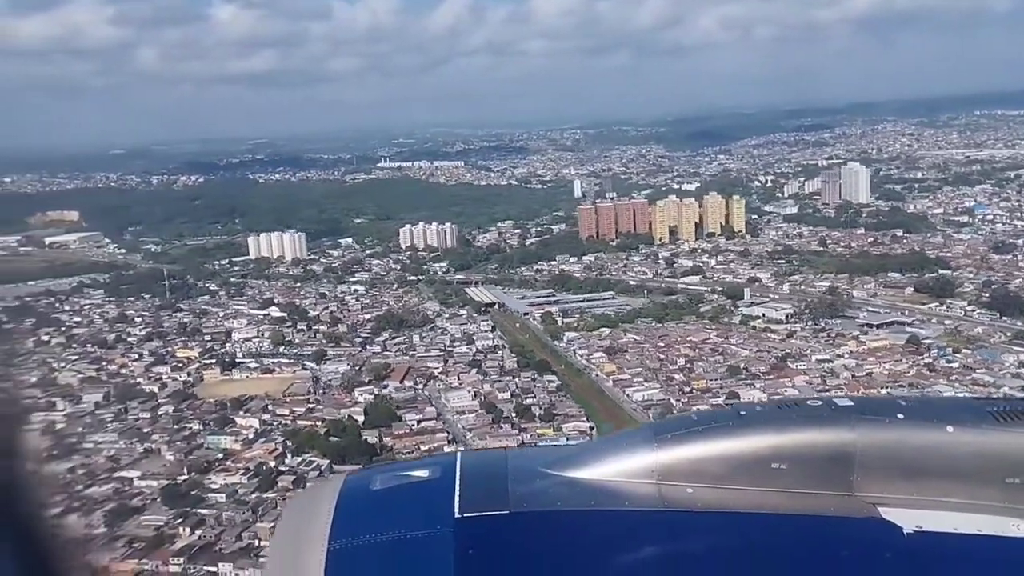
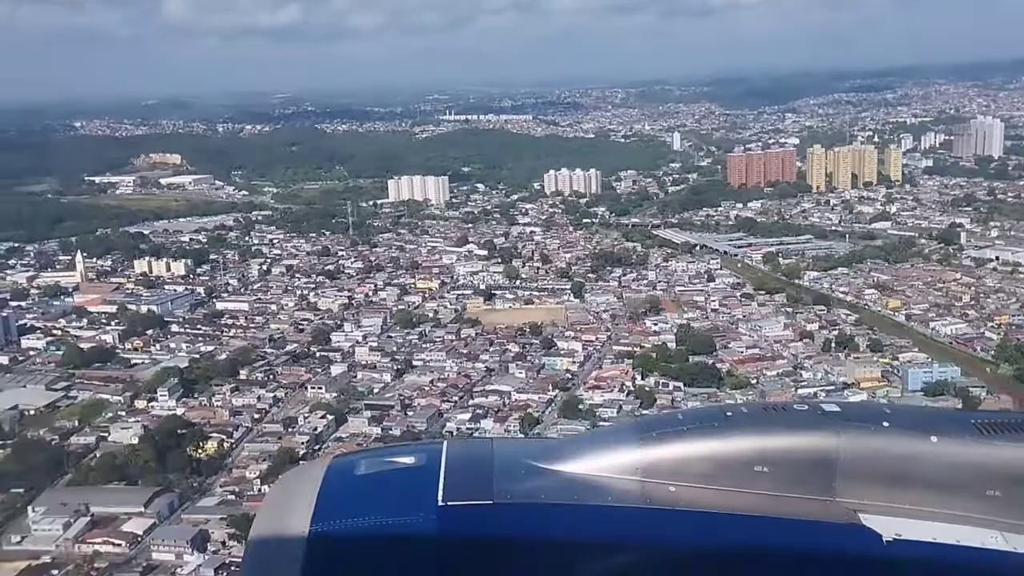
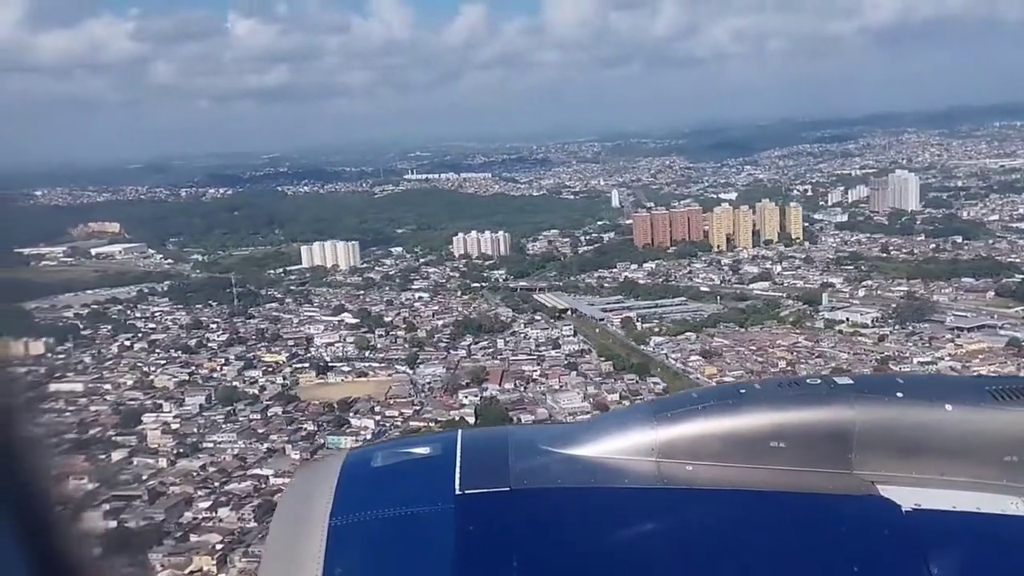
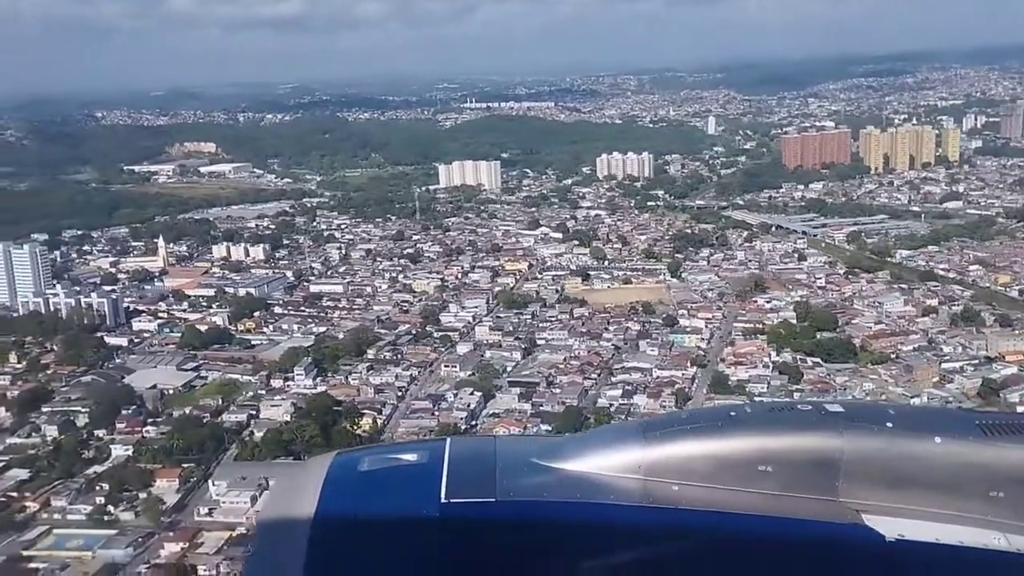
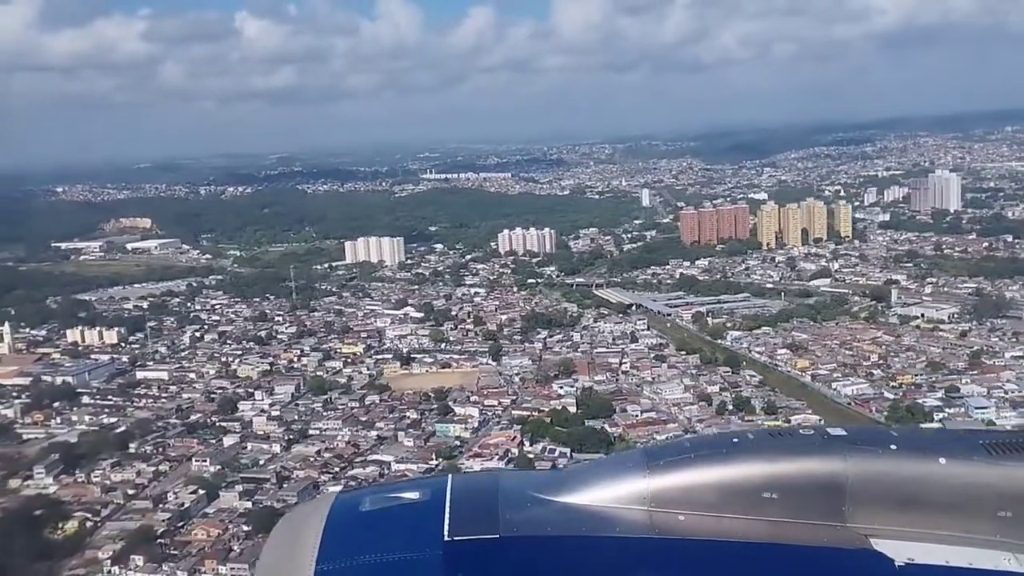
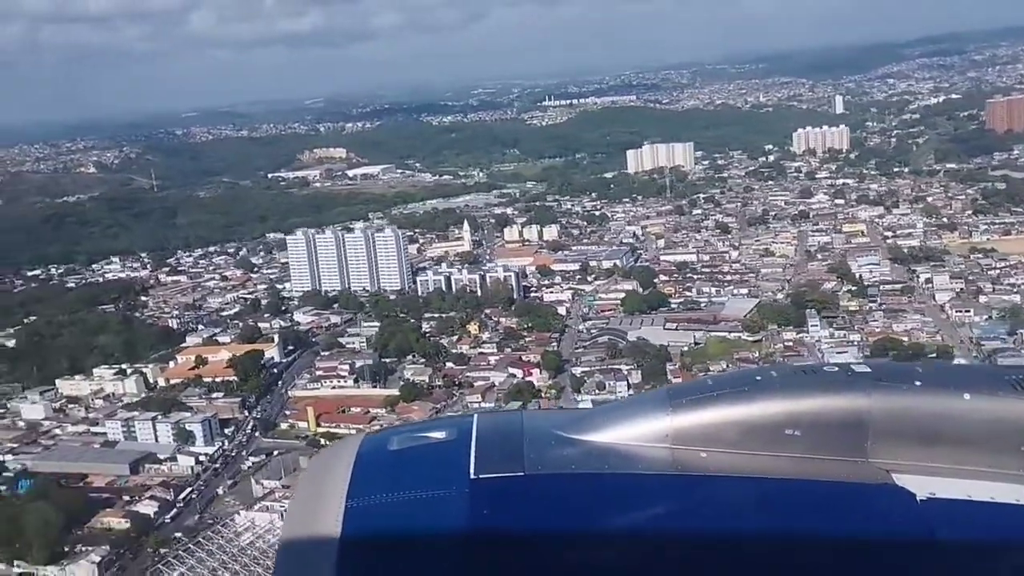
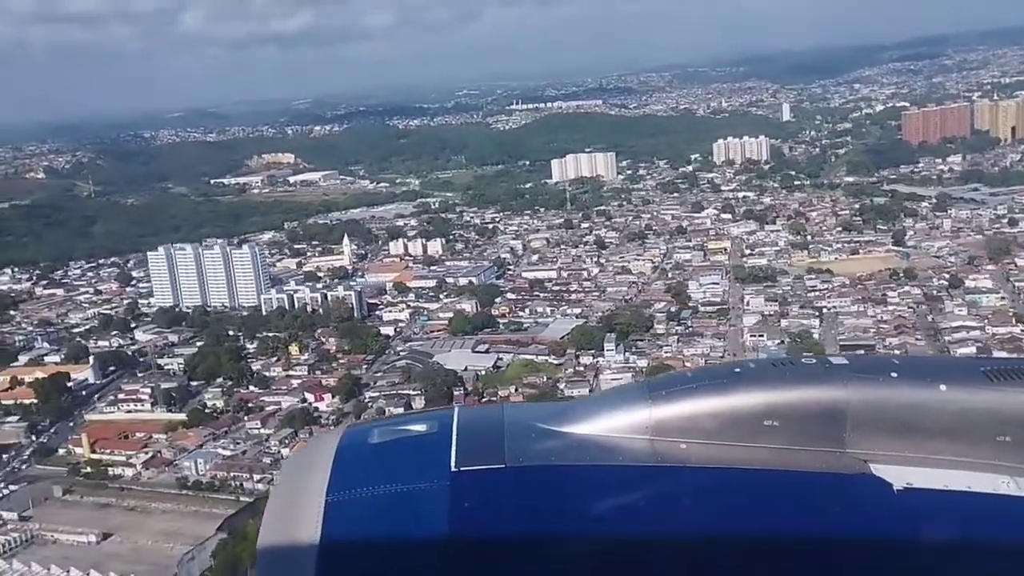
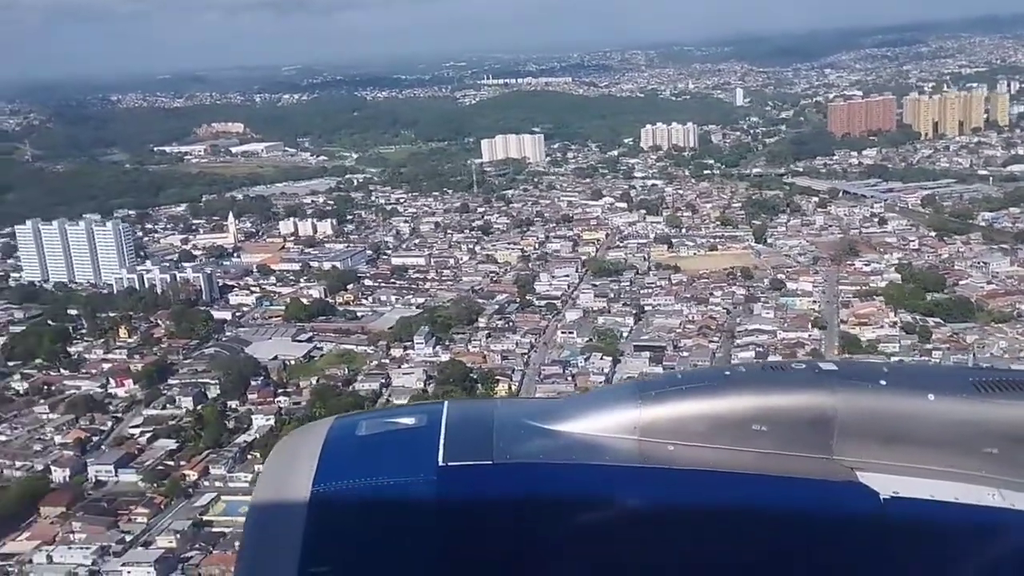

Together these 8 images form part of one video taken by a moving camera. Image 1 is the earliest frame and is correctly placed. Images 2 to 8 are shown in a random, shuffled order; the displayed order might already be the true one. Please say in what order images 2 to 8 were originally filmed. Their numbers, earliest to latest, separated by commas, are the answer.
3, 5, 2, 4, 8, 7, 6
